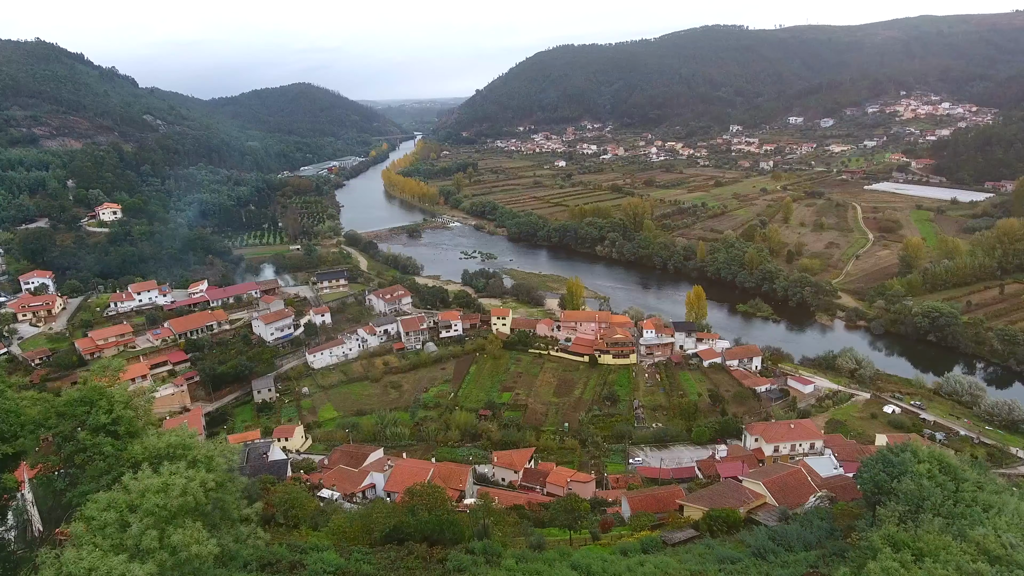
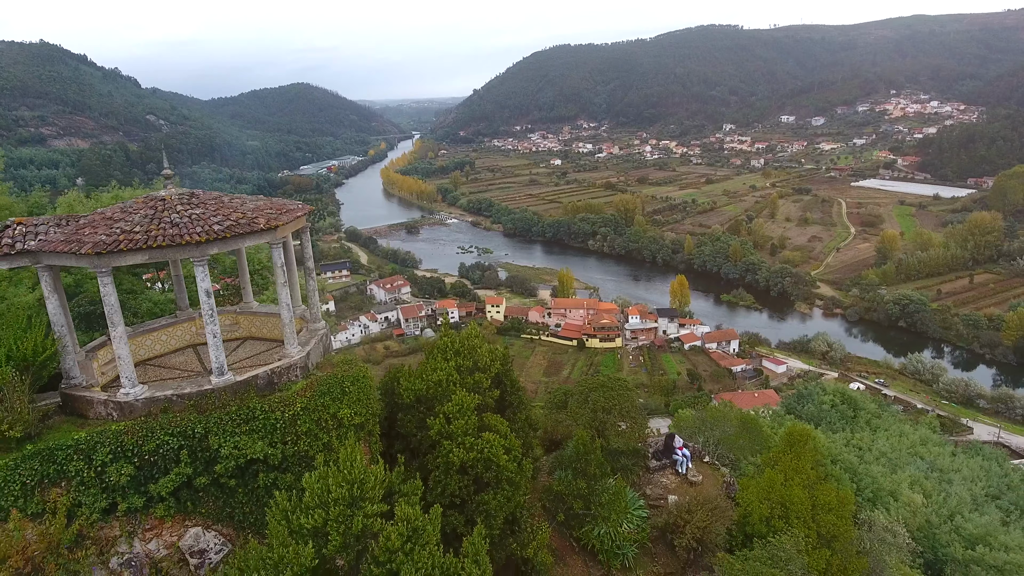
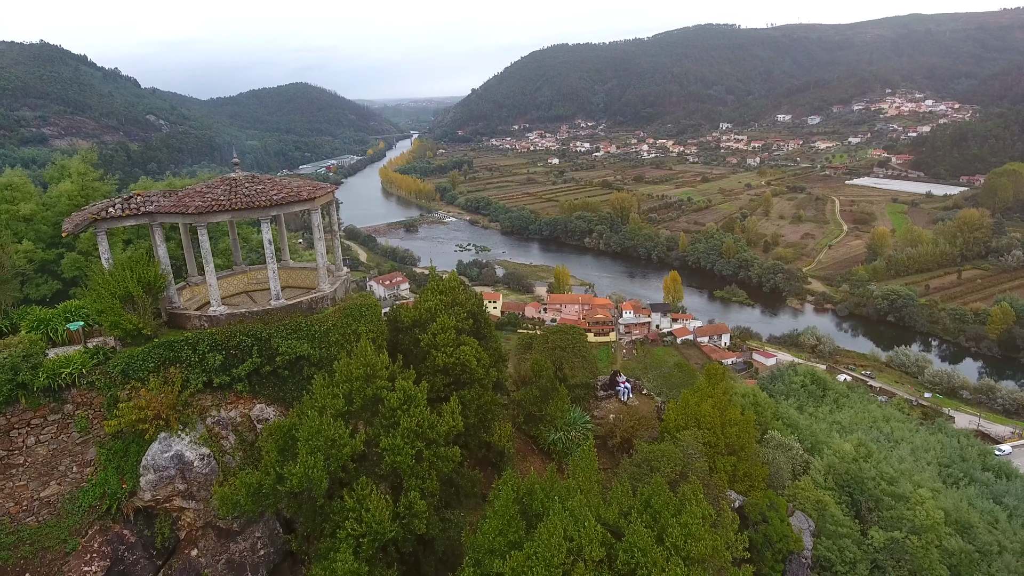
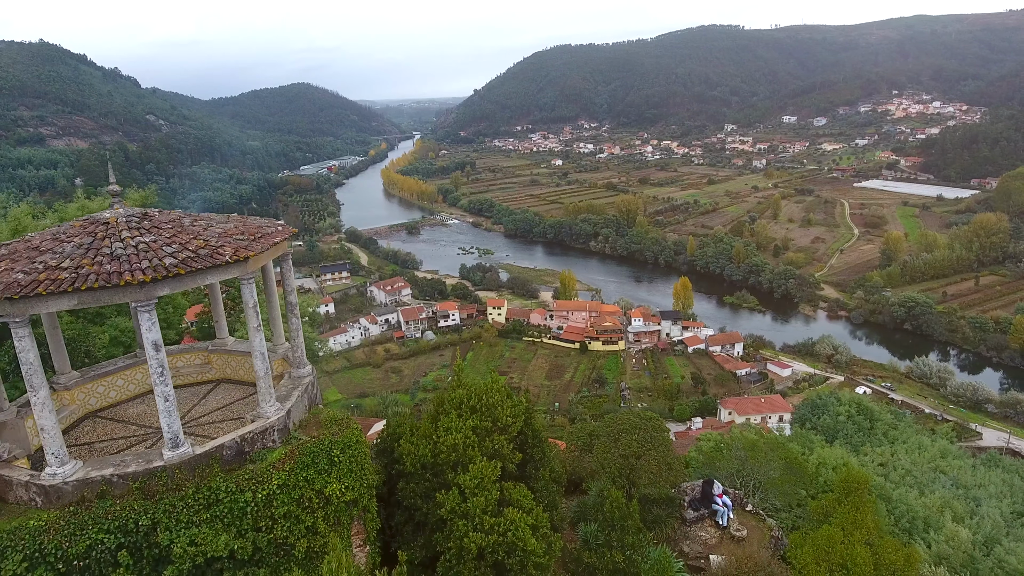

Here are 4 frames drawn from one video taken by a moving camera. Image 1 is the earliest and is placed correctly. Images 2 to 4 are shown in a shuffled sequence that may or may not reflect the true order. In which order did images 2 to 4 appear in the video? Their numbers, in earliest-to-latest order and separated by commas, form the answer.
4, 2, 3
